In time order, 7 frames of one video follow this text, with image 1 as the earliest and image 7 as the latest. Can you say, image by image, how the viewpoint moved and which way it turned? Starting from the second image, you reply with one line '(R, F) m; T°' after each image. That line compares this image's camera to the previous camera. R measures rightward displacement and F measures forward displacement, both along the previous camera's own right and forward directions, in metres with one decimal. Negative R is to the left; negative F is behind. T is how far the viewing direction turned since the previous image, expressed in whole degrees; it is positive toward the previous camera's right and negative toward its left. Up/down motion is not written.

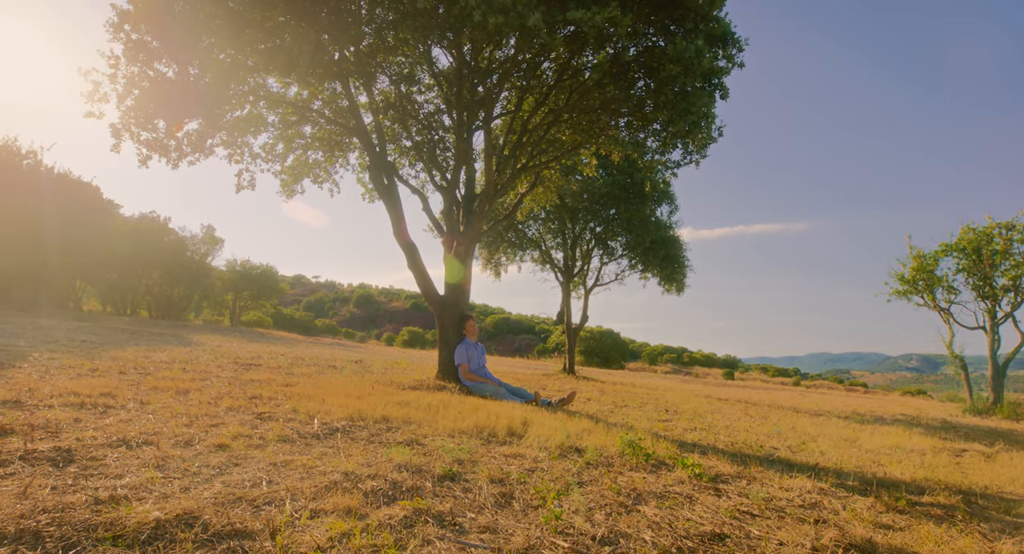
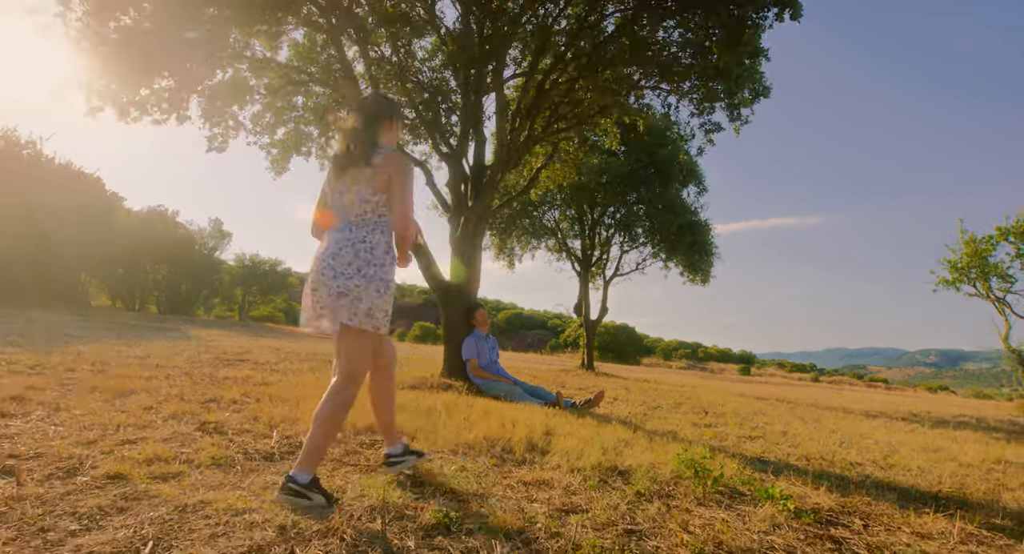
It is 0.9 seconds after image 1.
(-0.1, +1.2) m; -1°
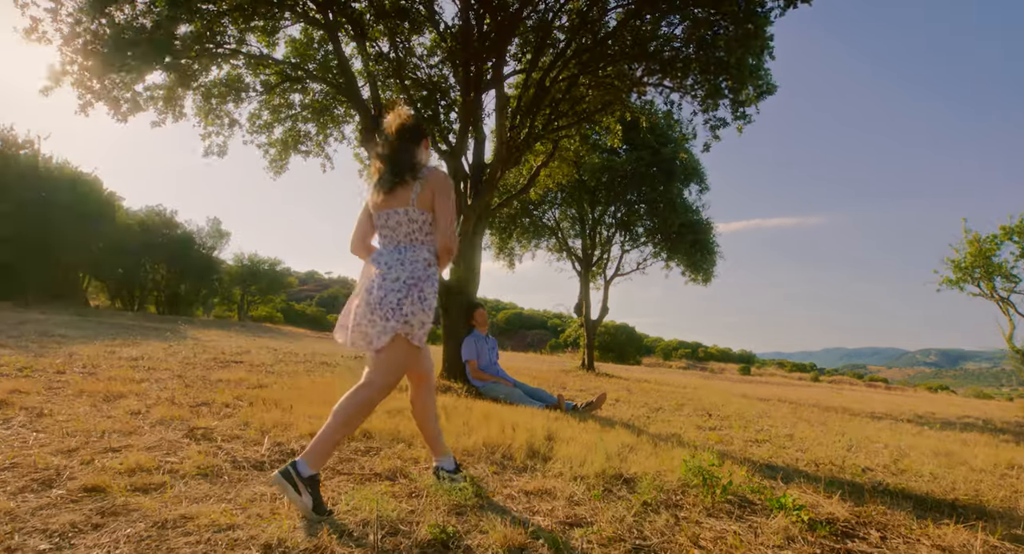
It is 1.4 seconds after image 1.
(0.0, +0.1) m; 0°
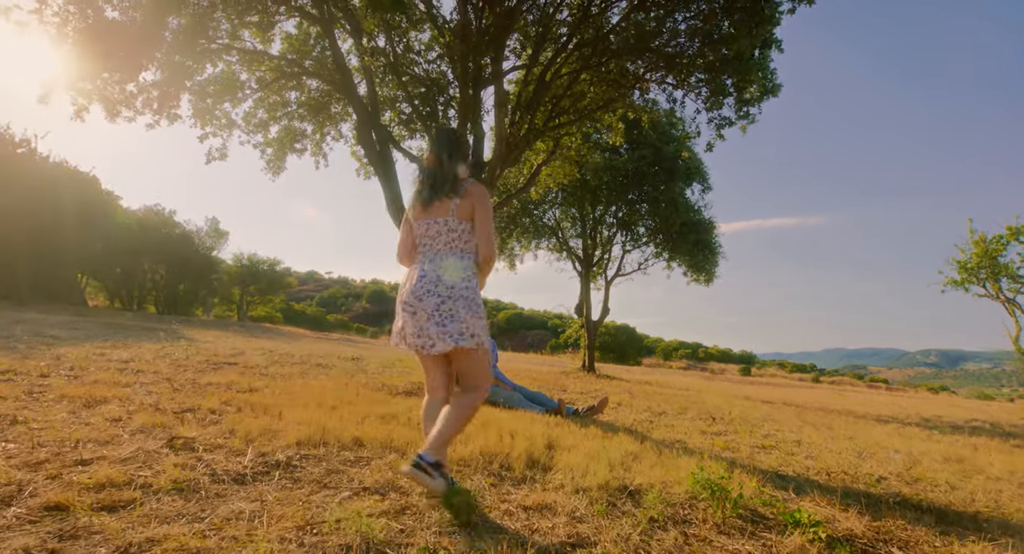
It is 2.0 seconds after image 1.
(0.0, +0.2) m; 0°
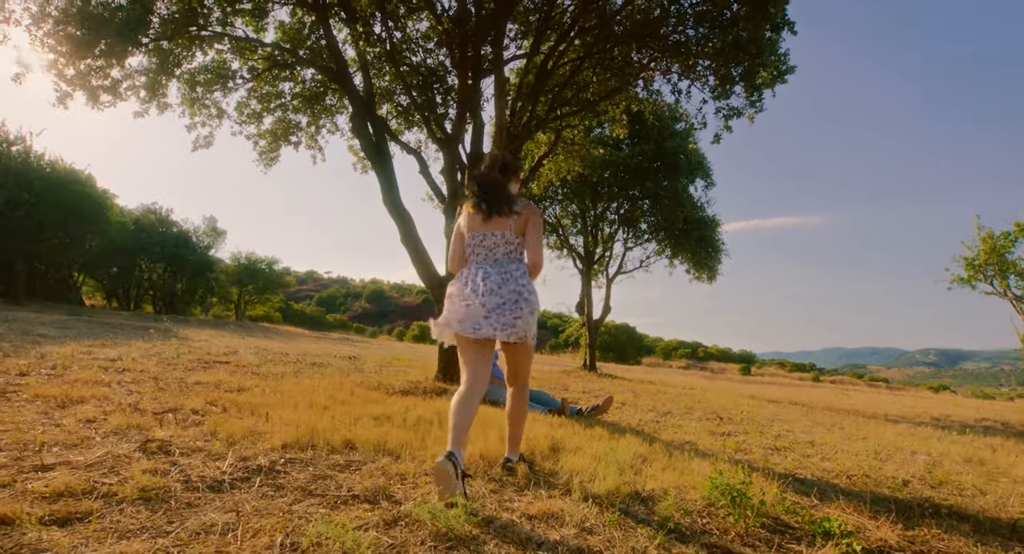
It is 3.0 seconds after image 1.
(0.0, +0.3) m; 0°
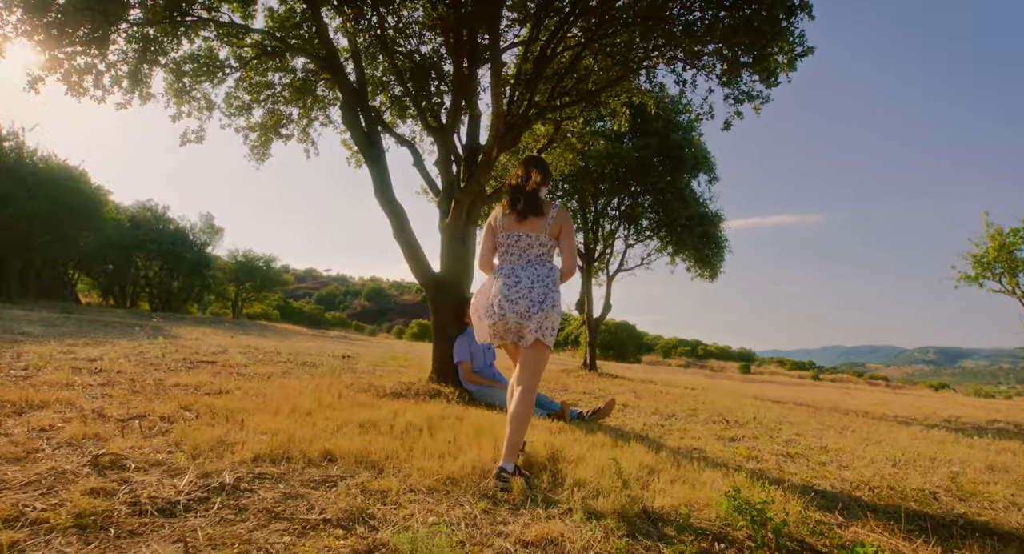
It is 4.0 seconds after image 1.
(0.0, +0.3) m; 0°
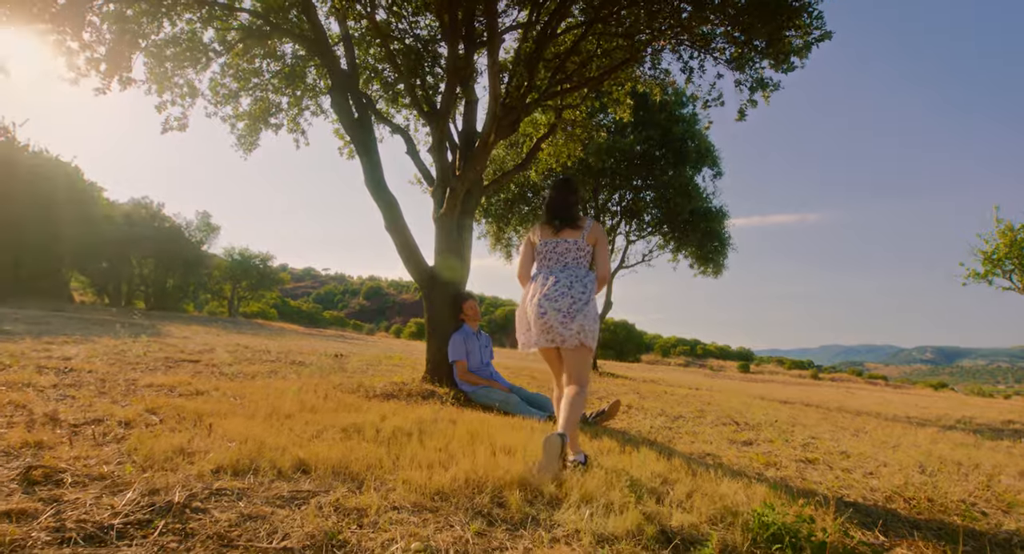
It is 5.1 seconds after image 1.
(0.0, +0.4) m; 0°
